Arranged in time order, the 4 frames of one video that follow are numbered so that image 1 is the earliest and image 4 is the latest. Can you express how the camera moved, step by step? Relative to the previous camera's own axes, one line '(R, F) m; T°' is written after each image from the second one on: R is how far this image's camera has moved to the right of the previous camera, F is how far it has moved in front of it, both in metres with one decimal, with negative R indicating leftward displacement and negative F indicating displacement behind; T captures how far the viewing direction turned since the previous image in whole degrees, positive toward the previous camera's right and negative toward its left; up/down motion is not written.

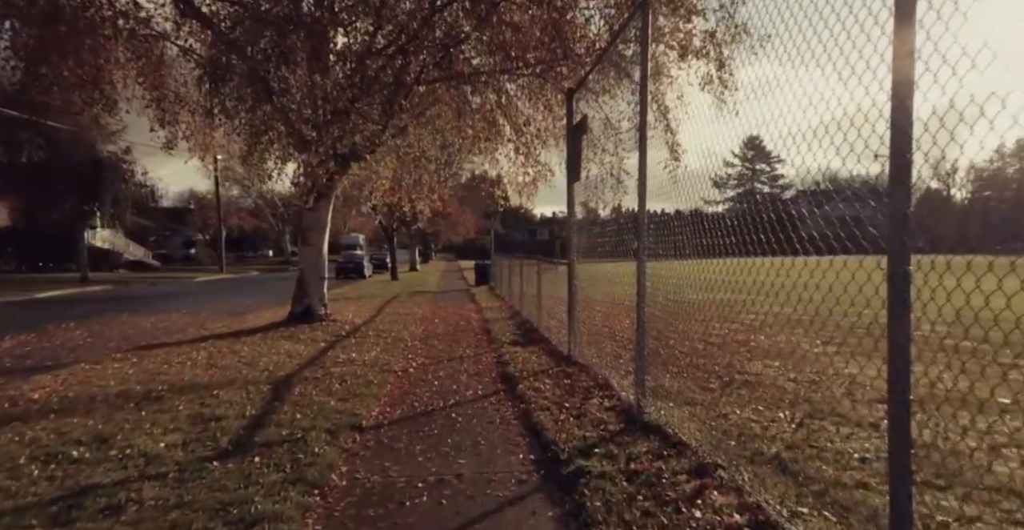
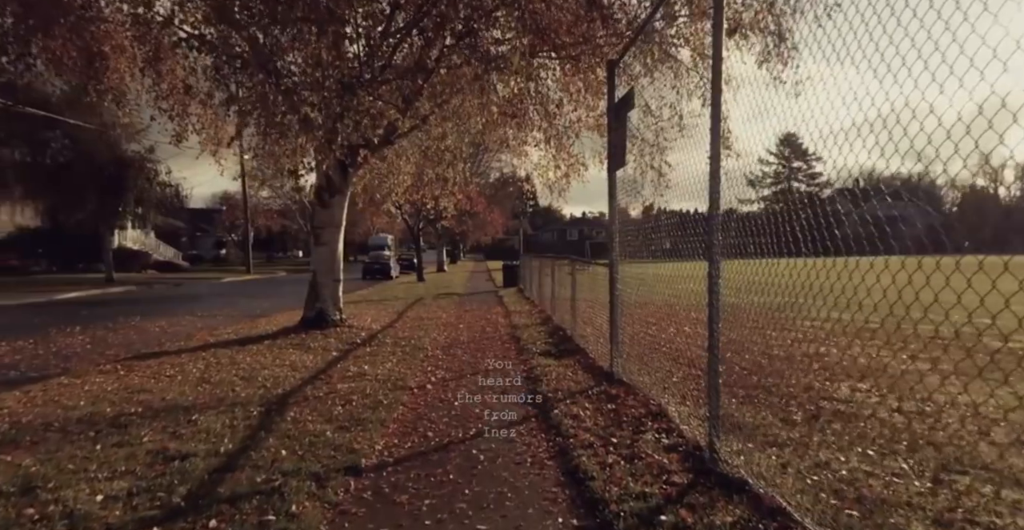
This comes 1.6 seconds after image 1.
(0.0, +1.1) m; -3°
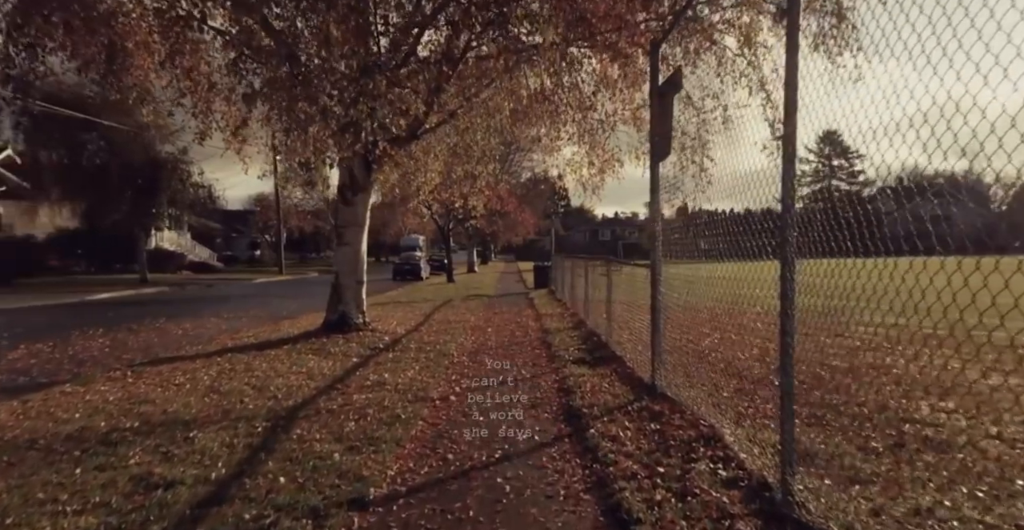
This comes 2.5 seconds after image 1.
(0.0, +0.6) m; -3°
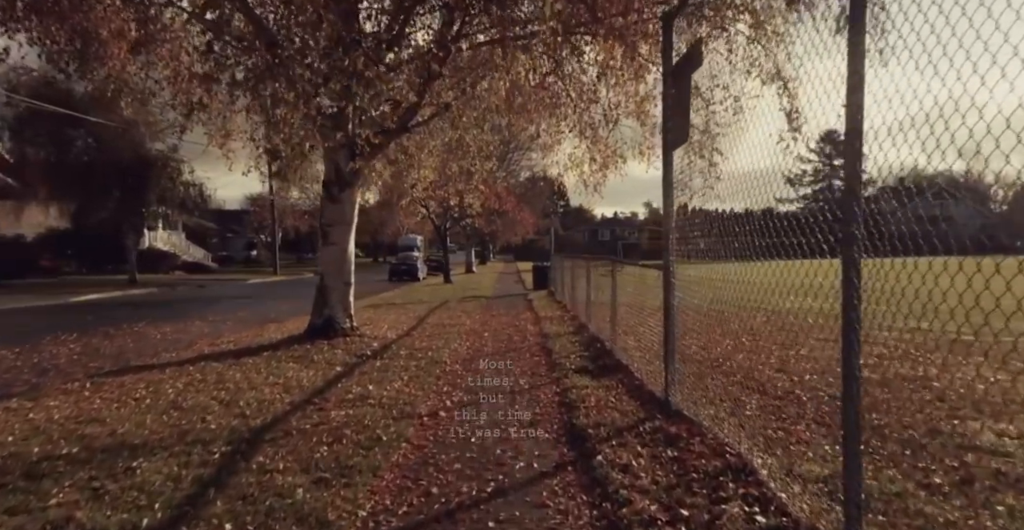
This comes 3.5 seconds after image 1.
(0.0, +0.7) m; 0°
